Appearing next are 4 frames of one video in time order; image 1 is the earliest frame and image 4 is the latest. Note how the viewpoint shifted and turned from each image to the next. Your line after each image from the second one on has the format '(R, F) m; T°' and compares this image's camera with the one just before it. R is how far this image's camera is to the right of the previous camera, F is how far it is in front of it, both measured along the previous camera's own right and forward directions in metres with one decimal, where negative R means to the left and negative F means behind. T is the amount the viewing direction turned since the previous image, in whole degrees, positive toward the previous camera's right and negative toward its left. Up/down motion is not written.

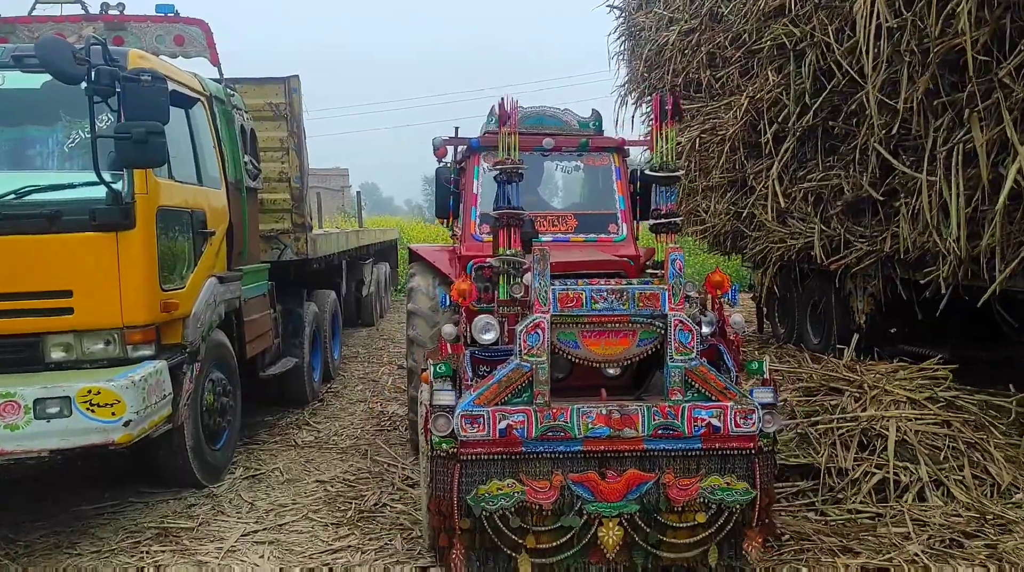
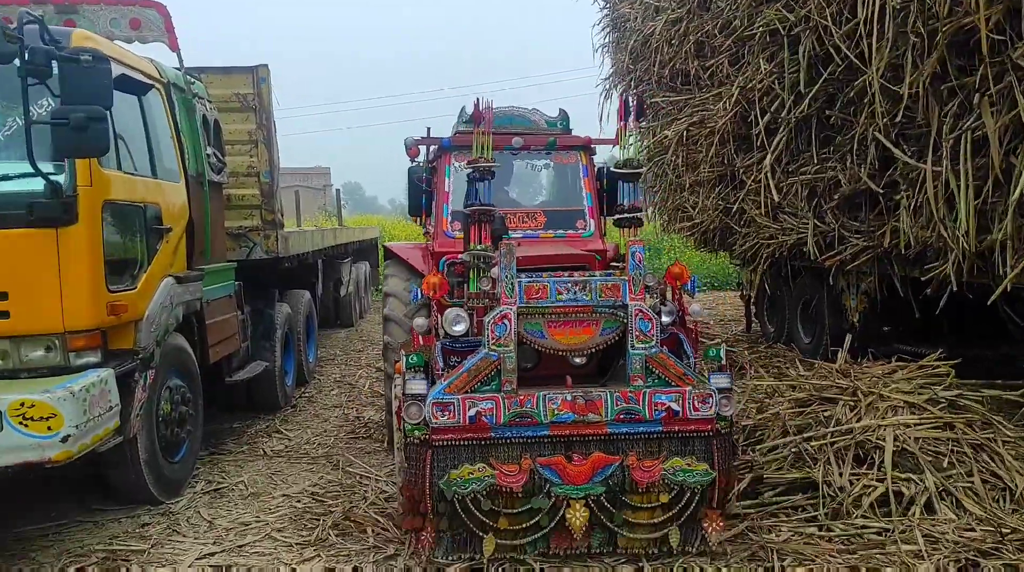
(0.0, +0.3) m; +1°
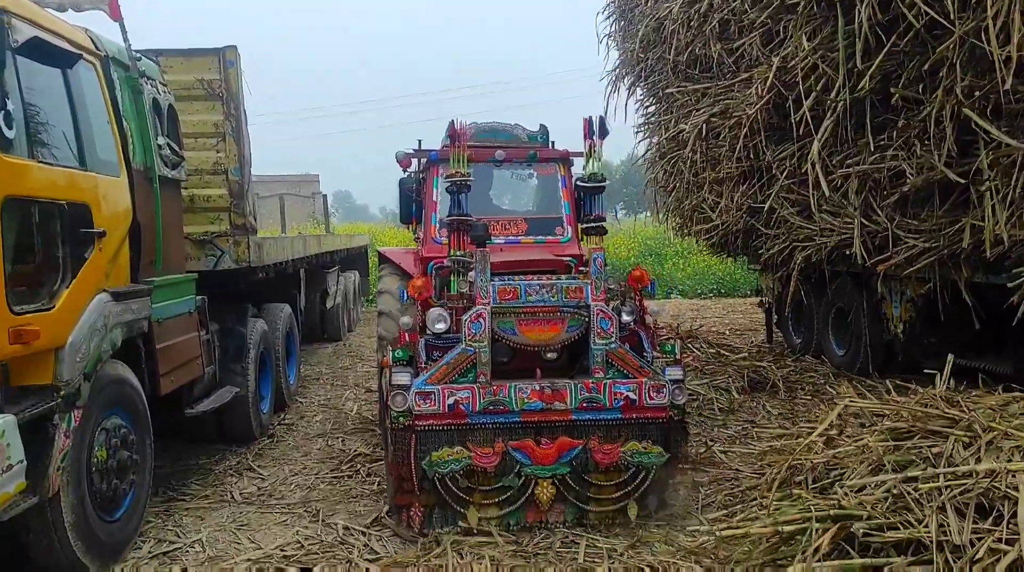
(-0.1, +0.7) m; +1°
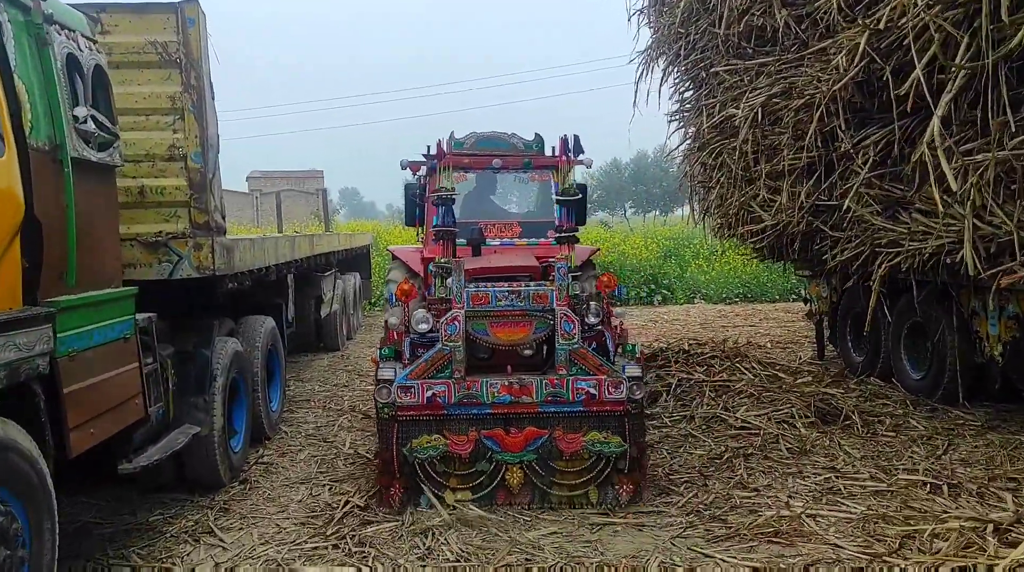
(-0.1, +1.0) m; 0°
